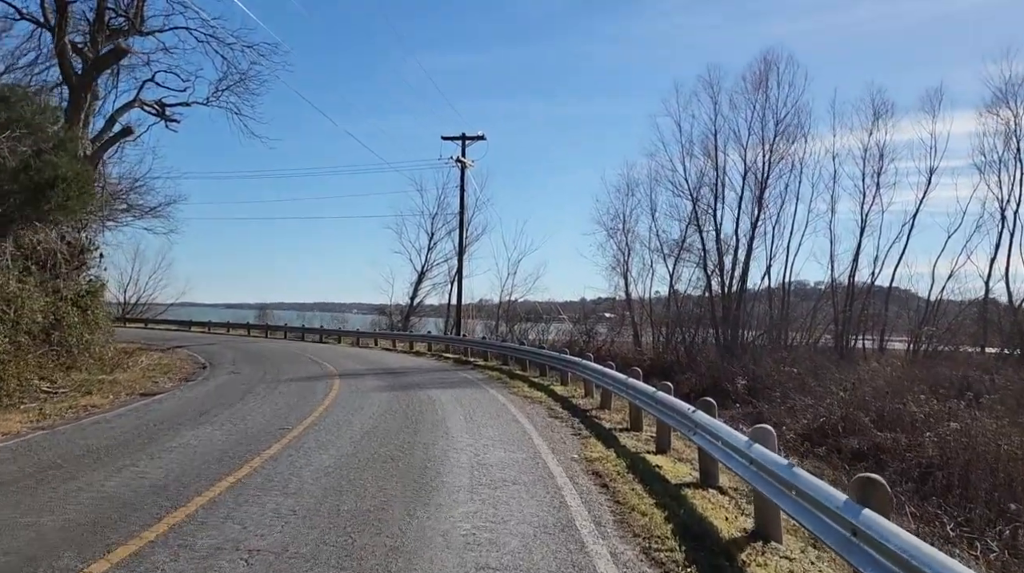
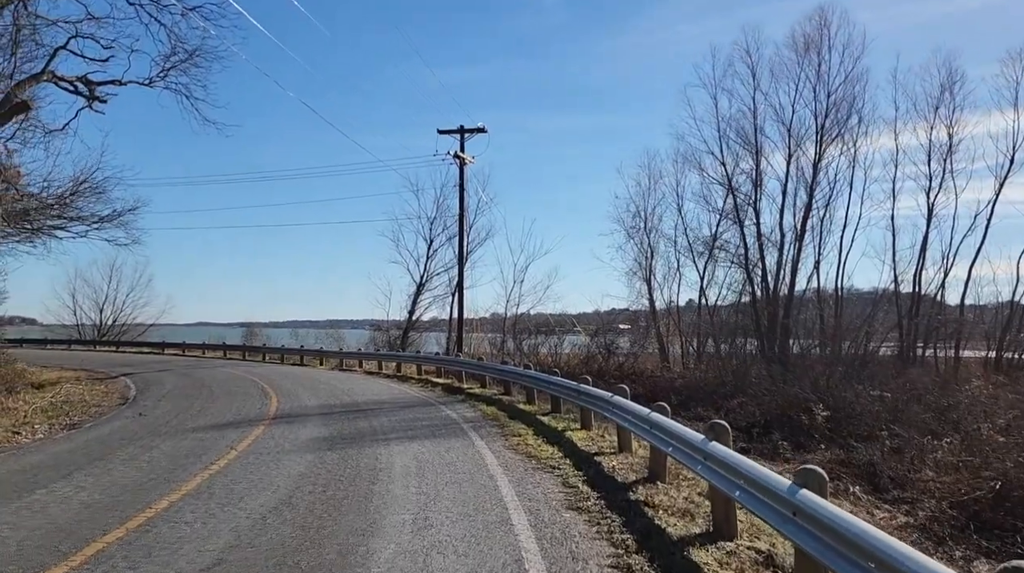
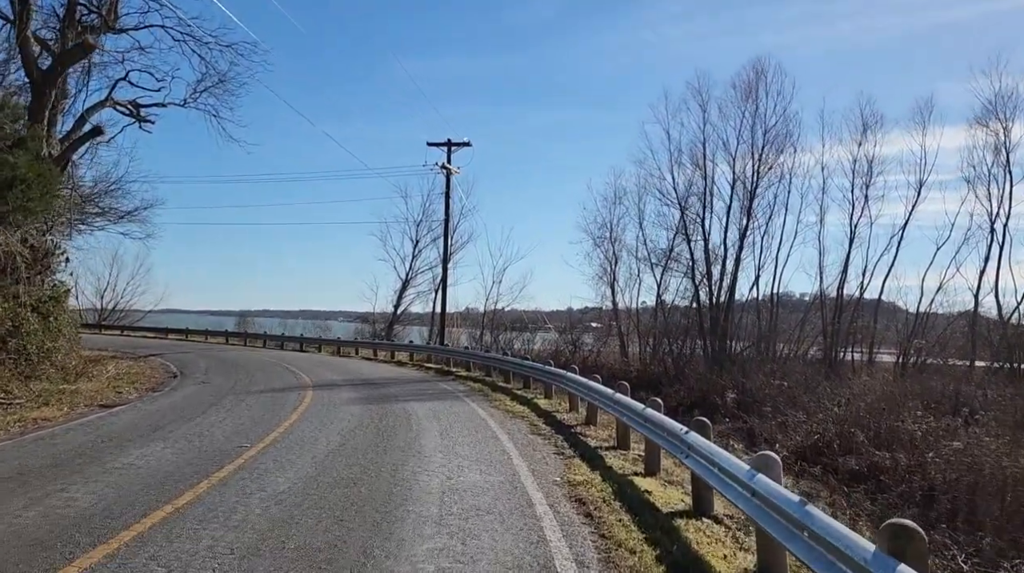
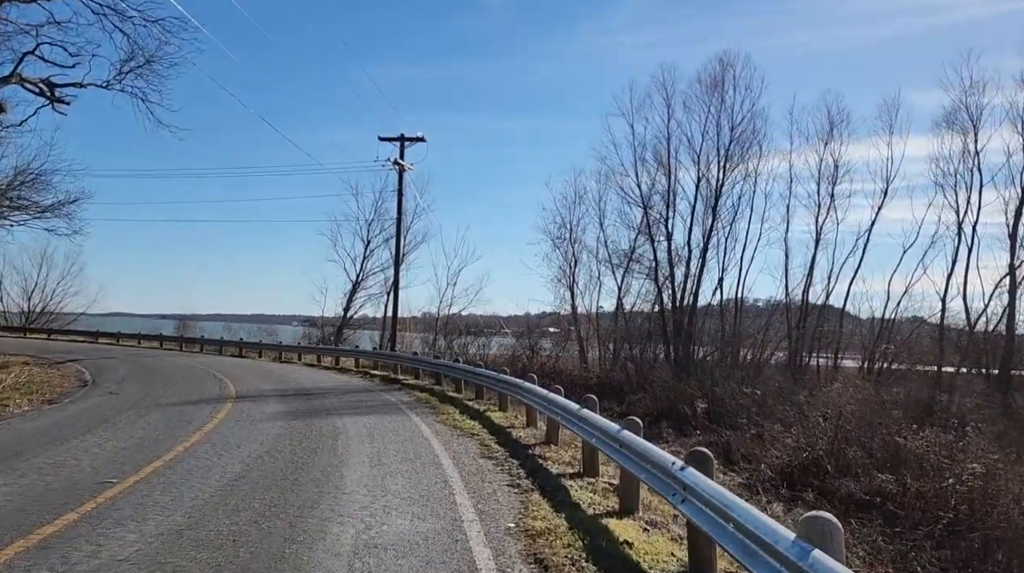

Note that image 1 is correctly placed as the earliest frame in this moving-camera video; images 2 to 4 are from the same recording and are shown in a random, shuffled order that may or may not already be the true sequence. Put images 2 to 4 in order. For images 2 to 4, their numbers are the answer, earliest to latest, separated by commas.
3, 4, 2
